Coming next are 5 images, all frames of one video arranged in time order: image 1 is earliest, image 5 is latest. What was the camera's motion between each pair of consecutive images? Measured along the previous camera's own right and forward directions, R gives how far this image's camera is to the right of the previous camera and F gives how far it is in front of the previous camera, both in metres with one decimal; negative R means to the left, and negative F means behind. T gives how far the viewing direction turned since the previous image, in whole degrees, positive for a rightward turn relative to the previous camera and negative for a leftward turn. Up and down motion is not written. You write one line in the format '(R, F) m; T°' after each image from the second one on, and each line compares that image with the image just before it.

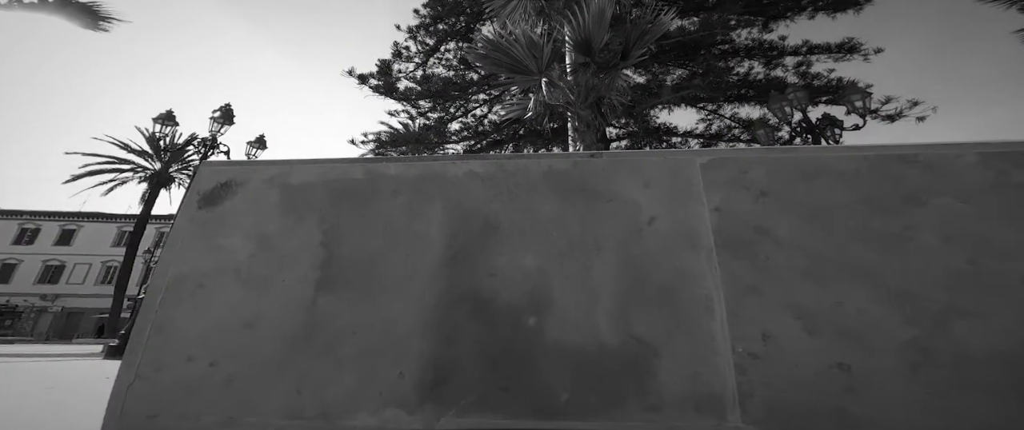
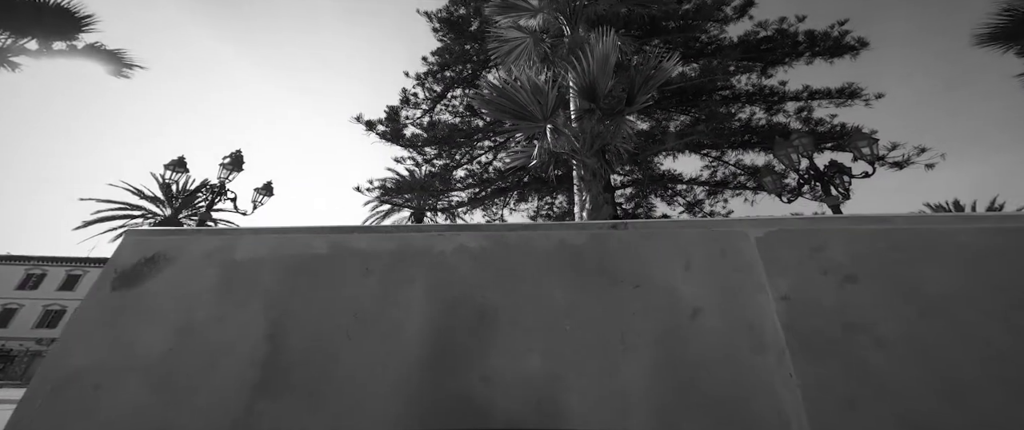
(0.0, +0.1) m; -1°
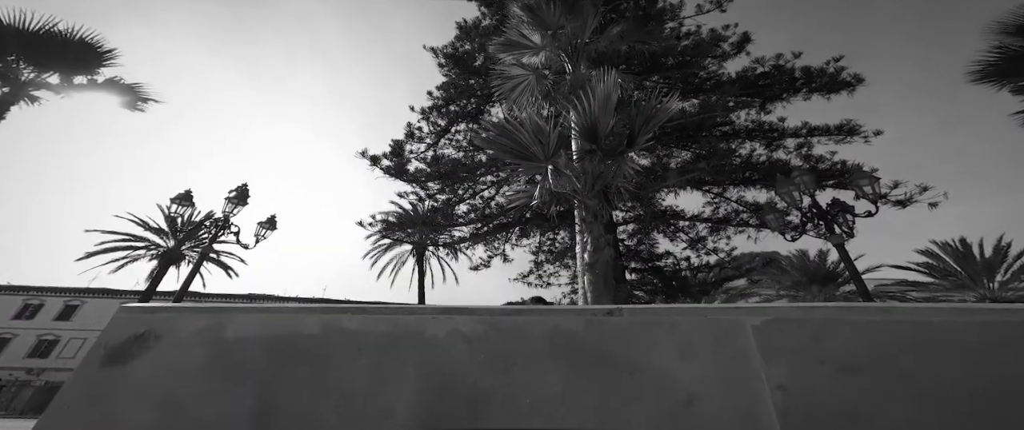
(0.0, 0.0) m; 0°
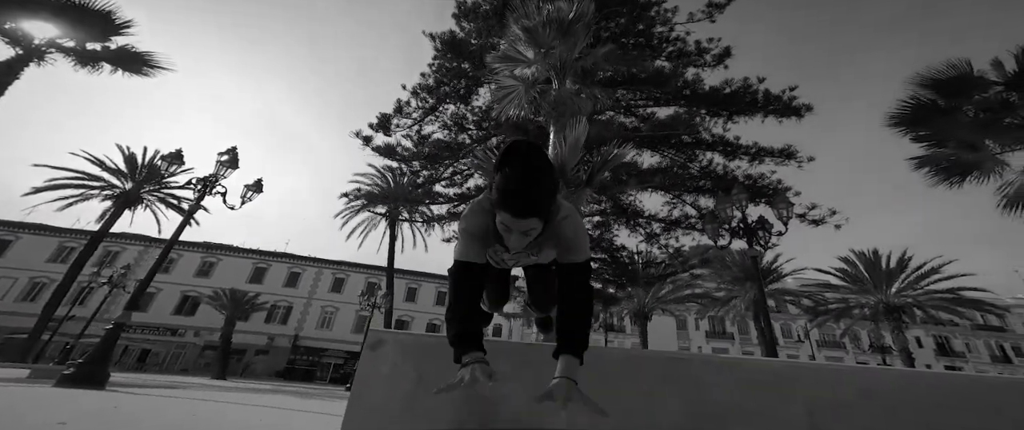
(-0.1, -1.0) m; +4°
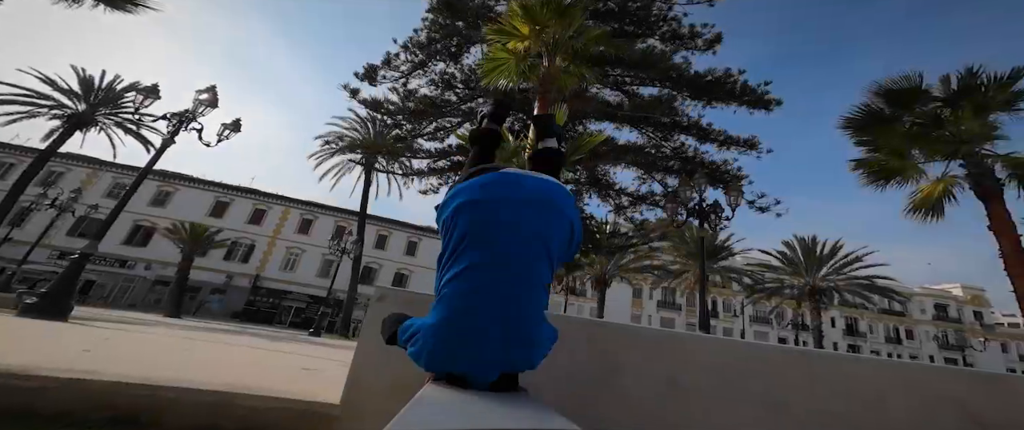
(0.0, -0.6) m; +4°
